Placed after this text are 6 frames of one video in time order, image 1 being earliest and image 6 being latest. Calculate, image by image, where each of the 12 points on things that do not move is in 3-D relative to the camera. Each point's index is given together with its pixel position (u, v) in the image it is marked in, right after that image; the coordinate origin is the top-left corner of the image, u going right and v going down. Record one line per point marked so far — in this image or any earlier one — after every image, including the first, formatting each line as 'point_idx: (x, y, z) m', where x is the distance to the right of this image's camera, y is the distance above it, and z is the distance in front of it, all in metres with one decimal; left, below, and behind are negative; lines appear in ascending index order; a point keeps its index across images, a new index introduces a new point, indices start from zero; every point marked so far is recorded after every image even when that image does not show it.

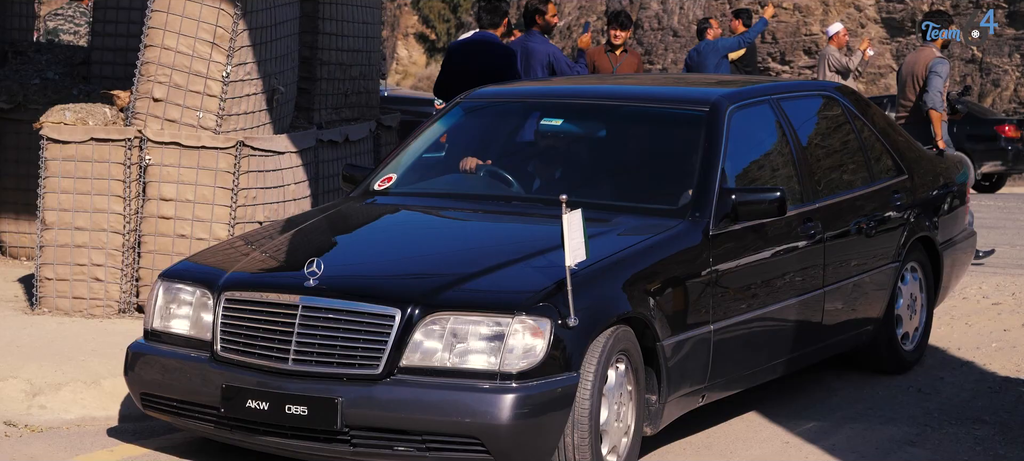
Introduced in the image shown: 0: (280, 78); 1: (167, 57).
0: (-1.4, +1.0, +8.4) m
1: (-1.9, +1.0, +7.6) m
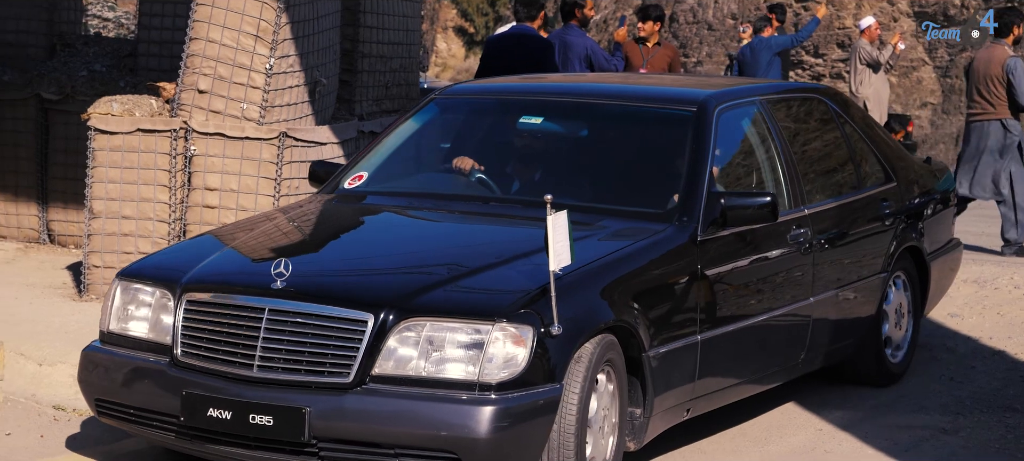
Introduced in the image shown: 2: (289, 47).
0: (-1.2, +1.0, +8.5) m
1: (-1.7, +1.1, +7.7) m
2: (-1.3, +1.1, +7.9) m
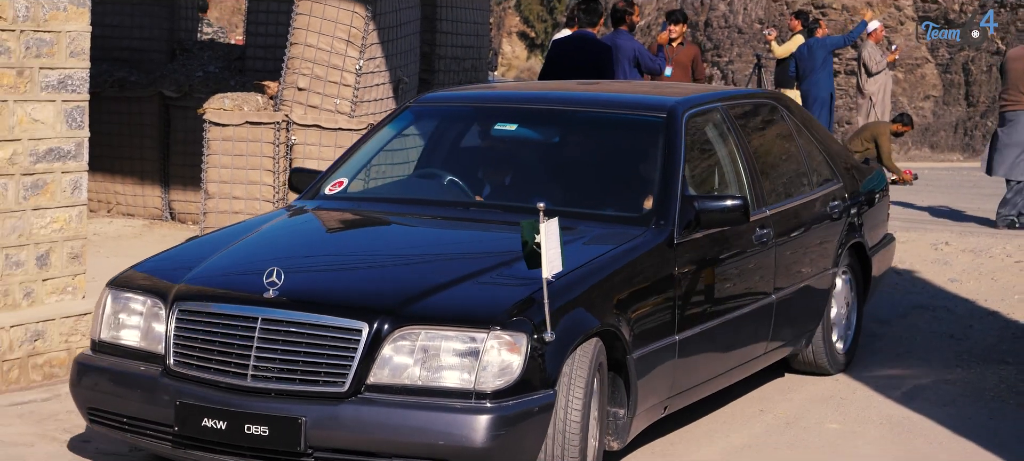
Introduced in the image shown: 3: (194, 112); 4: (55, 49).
0: (-0.8, +1.2, +9.2) m
1: (-1.4, +1.2, +8.5) m
2: (-1.0, +1.2, +8.7) m
3: (-2.5, +0.9, +10.2) m
4: (-2.2, +0.9, +5.9) m
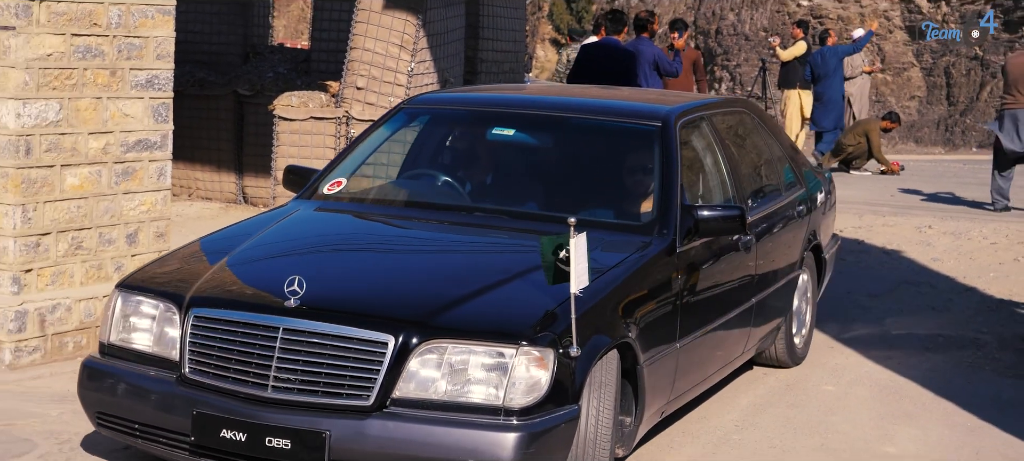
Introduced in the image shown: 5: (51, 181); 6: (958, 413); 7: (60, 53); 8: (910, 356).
0: (-0.5, +1.3, +10.0) m
1: (-1.1, +1.3, +9.2) m
2: (-0.7, +1.4, +9.4) m
3: (-2.2, +1.1, +11.0) m
4: (-2.0, +1.0, +6.7) m
5: (-2.4, +0.3, +6.3) m
6: (+2.2, -0.9, +5.9) m
7: (-2.4, +0.9, +6.2) m
8: (+2.1, -0.7, +6.3) m
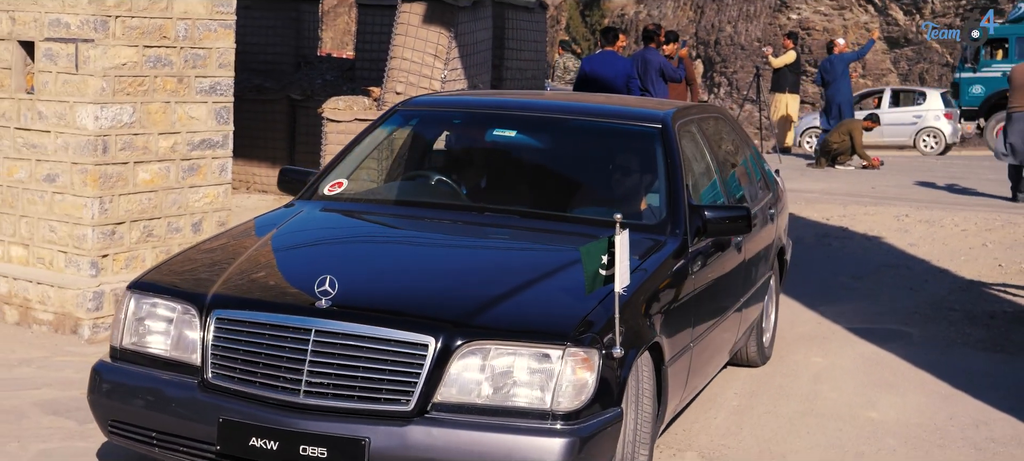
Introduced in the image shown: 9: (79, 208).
0: (-0.3, +1.4, +10.7) m
1: (-1.0, +1.4, +10.0) m
2: (-0.5, +1.4, +10.2) m
3: (-2.0, +1.2, +11.8) m
4: (-1.9, +1.1, +7.5) m
5: (-2.3, +0.3, +7.1) m
6: (+2.3, -0.8, +6.6) m
7: (-2.2, +1.0, +7.0) m
8: (+2.2, -0.6, +7.0) m
9: (-2.5, +0.1, +7.0) m
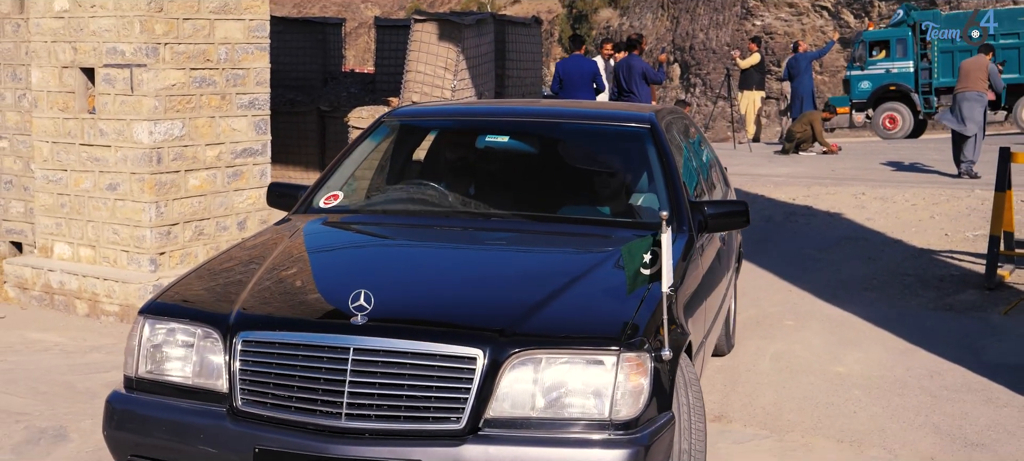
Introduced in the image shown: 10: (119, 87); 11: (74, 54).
0: (-0.3, +1.5, +11.7) m
1: (-0.9, +1.5, +10.9) m
2: (-0.5, +1.5, +11.1) m
3: (-1.9, +1.2, +12.7) m
4: (-1.9, +1.1, +8.4) m
5: (-2.3, +0.3, +8.1) m
6: (+2.4, -0.7, +7.5) m
7: (-2.2, +1.0, +8.0) m
8: (+2.3, -0.5, +8.0) m
9: (-2.5, +0.1, +8.0) m
10: (-2.6, +0.9, +7.9) m
11: (-3.0, +1.2, +8.1) m
